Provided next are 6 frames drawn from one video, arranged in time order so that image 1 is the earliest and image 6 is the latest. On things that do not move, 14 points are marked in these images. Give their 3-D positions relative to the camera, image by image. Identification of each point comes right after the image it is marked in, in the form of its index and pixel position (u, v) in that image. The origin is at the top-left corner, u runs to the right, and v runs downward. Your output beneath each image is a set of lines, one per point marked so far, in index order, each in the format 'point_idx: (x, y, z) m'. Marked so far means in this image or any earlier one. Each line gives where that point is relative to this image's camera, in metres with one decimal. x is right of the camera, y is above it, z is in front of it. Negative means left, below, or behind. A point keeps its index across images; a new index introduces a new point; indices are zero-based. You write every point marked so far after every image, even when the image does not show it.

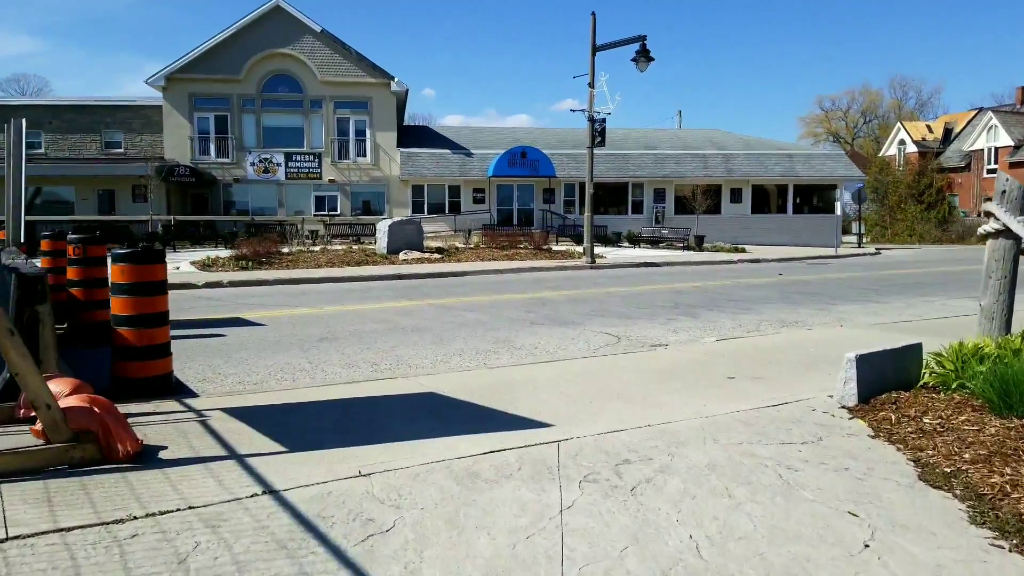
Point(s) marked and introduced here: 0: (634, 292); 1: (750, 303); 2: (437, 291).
0: (+2.2, -0.1, +13.9) m
1: (+3.7, -0.3, +11.9) m
2: (-1.4, -0.1, +14.0) m
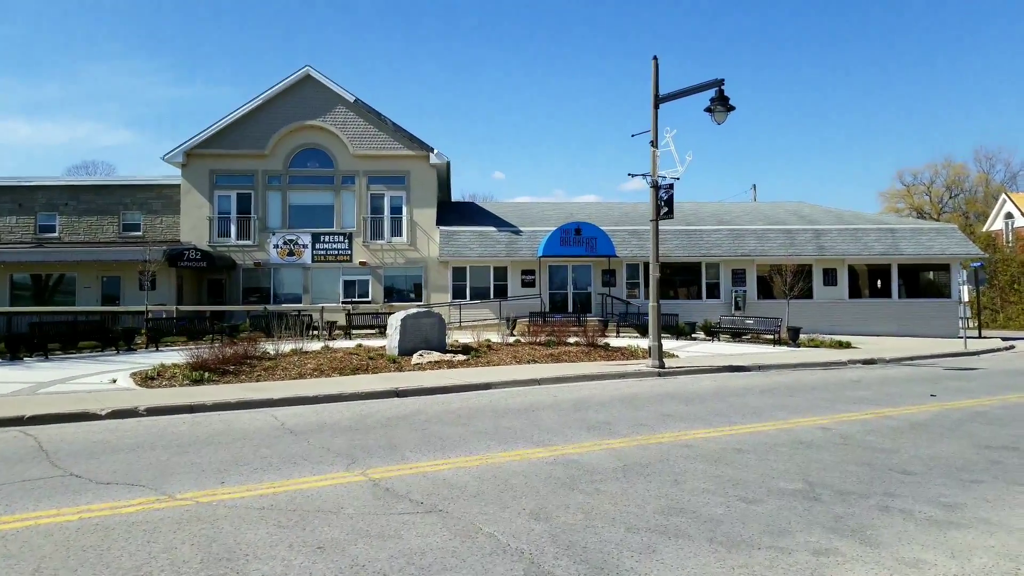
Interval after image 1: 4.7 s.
0: (+2.4, -1.7, +8.7) m
1: (+3.7, -1.7, +6.5) m
2: (-1.1, -1.8, +9.1) m
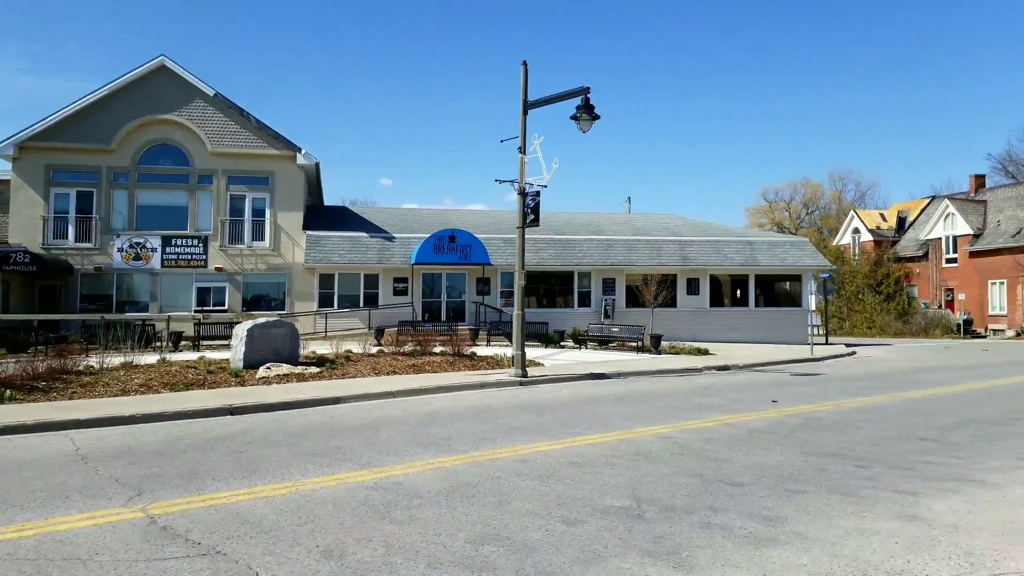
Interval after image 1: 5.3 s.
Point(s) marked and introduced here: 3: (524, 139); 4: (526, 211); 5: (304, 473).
0: (+0.6, -1.8, +8.3) m
1: (+2.1, -1.8, +6.4) m
2: (-3.0, -1.8, +8.2) m
3: (+0.2, +3.7, +18.9) m
4: (+0.3, +2.0, +19.4) m
5: (-2.1, -1.8, +7.6) m
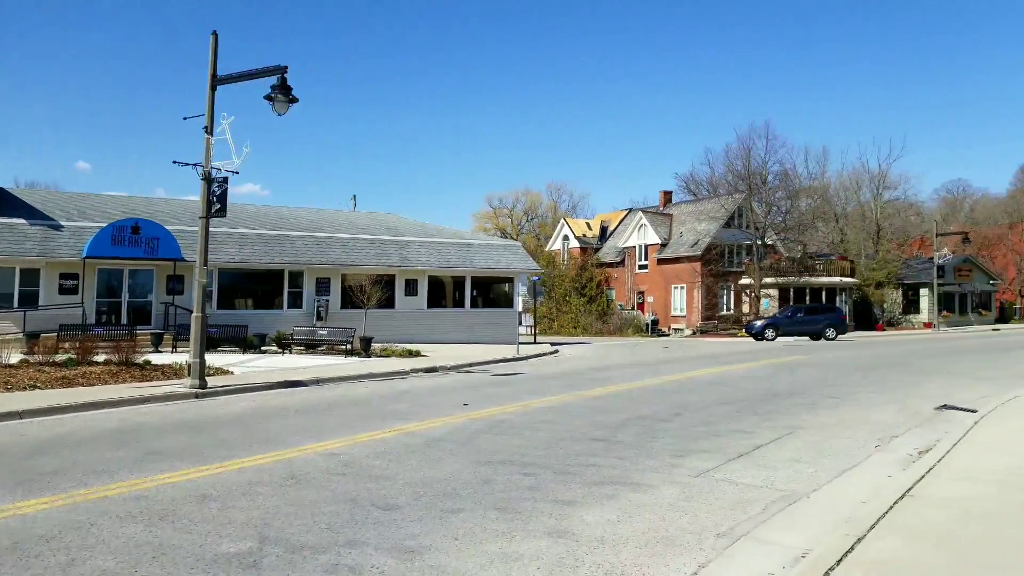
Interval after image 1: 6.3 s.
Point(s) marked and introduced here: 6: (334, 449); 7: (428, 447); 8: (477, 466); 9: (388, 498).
0: (-2.8, -1.8, +6.9) m
1: (-0.7, -1.7, +5.6) m
2: (-6.2, -1.8, +5.6) m
3: (-6.6, +3.7, +16.7) m
4: (-6.8, +2.0, +17.3) m
5: (-5.1, -1.8, +5.3) m
6: (-1.9, -1.8, +8.5) m
7: (-0.9, -1.8, +8.6) m
8: (-0.3, -1.8, +7.6) m
9: (-1.0, -1.8, +6.5) m
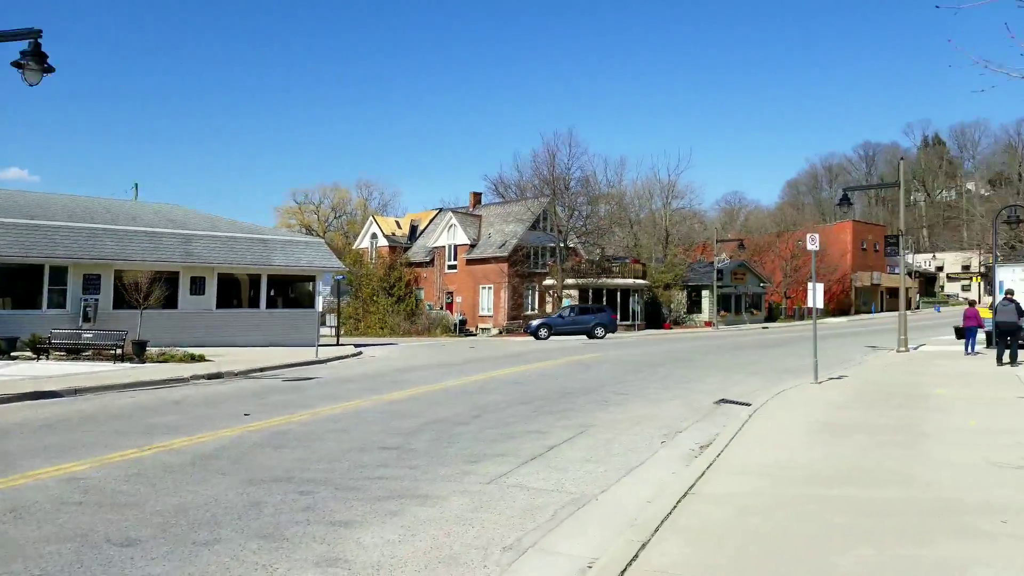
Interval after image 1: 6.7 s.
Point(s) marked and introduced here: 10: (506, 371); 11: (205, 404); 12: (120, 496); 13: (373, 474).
0: (-4.5, -1.7, +5.5) m
1: (-2.2, -1.7, +4.7) m
2: (-7.5, -1.7, +3.5) m
3: (-10.6, +3.8, +14.2) m
4: (-10.8, +2.1, +14.6) m
5: (-6.3, -1.7, +3.5) m
6: (-4.1, -1.8, +7.3) m
7: (-3.1, -1.8, +7.6) m
8: (-2.3, -1.7, +6.8) m
9: (-2.7, -1.7, +5.5) m
10: (-0.1, -1.8, +17.0) m
11: (-5.0, -1.9, +12.5) m
12: (-3.3, -1.7, +6.4) m
13: (-1.2, -1.7, +7.0) m
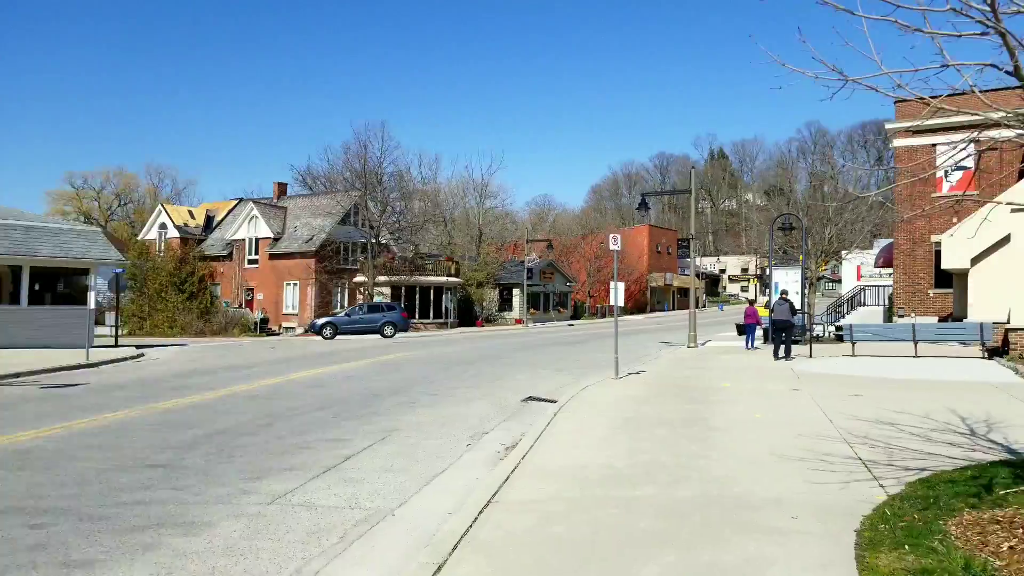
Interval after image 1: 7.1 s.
0: (-5.8, -1.7, +3.8) m
1: (-3.3, -1.7, +3.6) m
2: (-8.2, -1.6, +1.1) m
3: (-13.7, +3.9, +10.7) m
4: (-14.0, +2.2, +11.2) m
5: (-7.1, -1.6, +1.4) m
6: (-5.7, -1.7, +5.6) m
7: (-4.9, -1.7, +6.2) m
8: (-3.9, -1.7, +5.6) m
9: (-4.0, -1.7, +4.3) m
10: (-4.2, -1.8, +16.0) m
11: (-7.9, -1.8, +10.5) m
12: (-4.8, -1.7, +5.0) m
13: (-2.9, -1.7, +6.1) m
